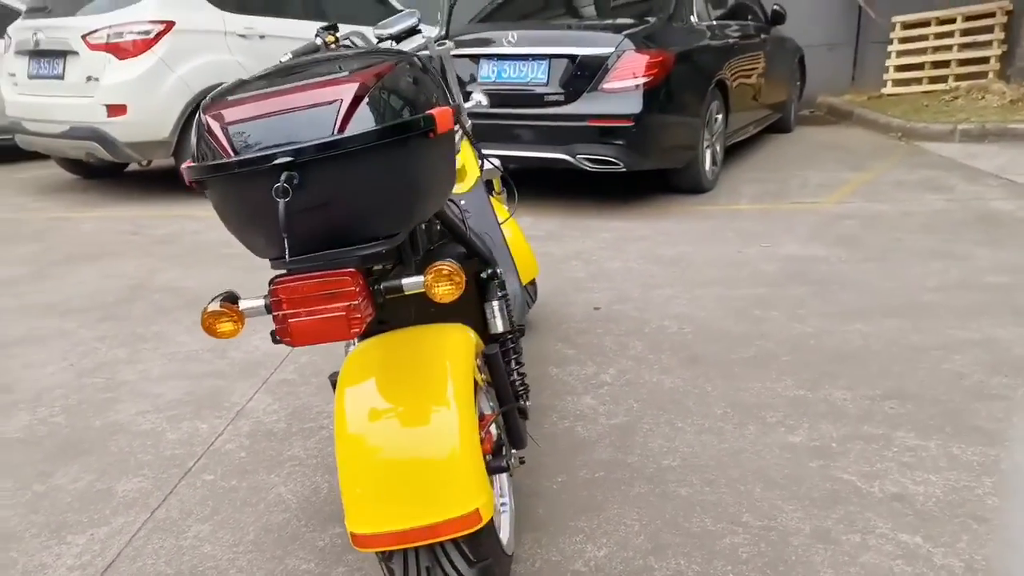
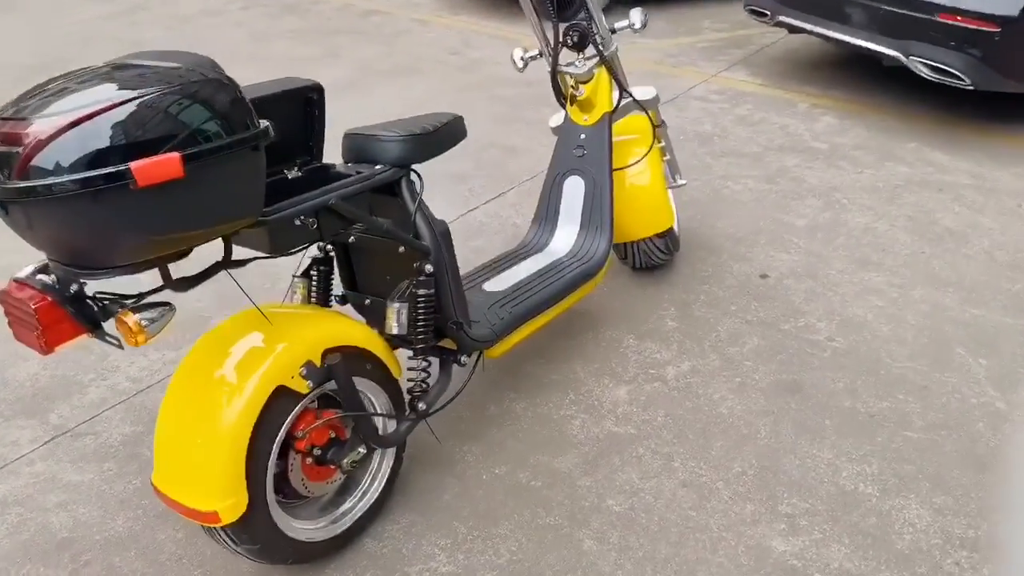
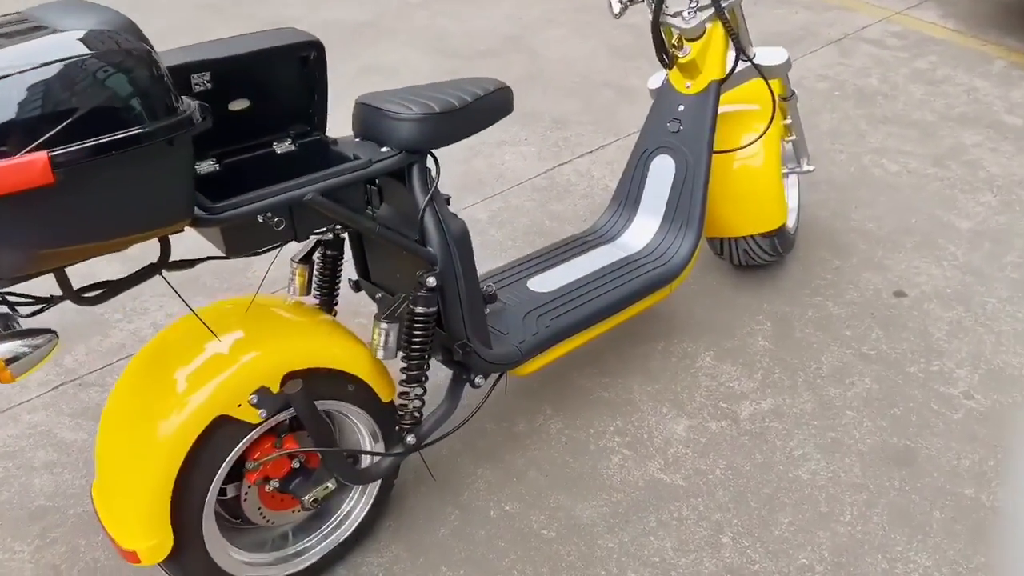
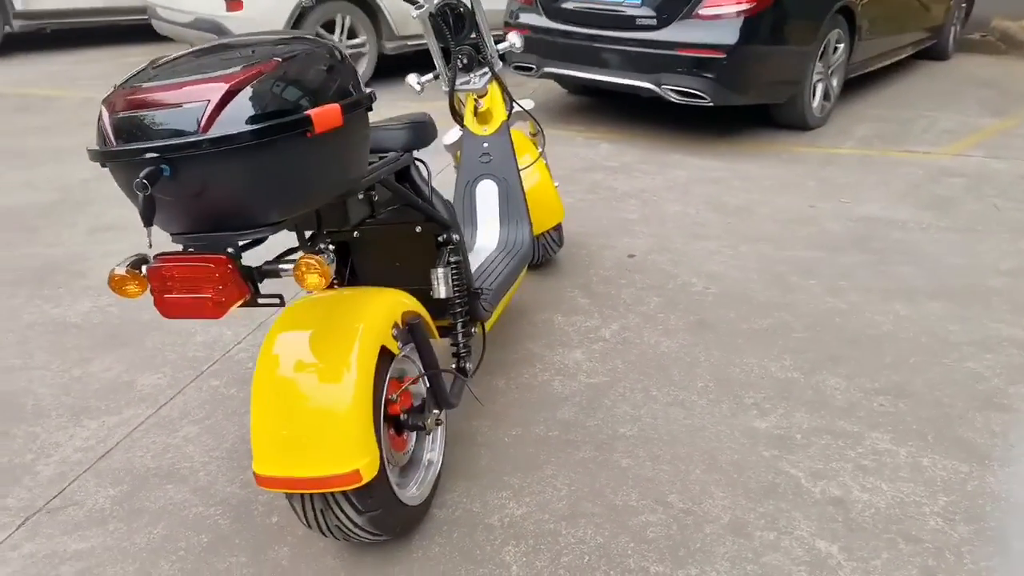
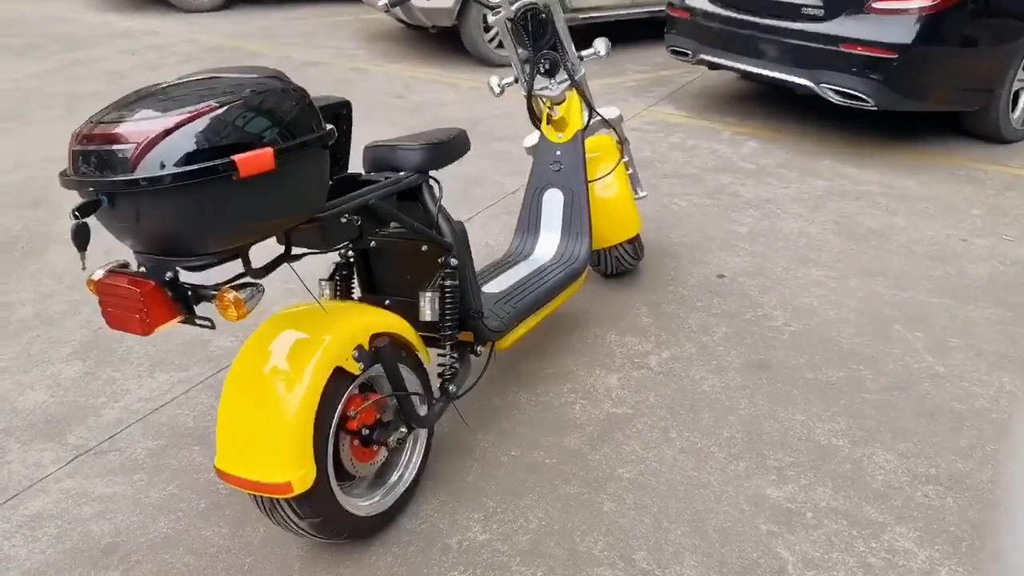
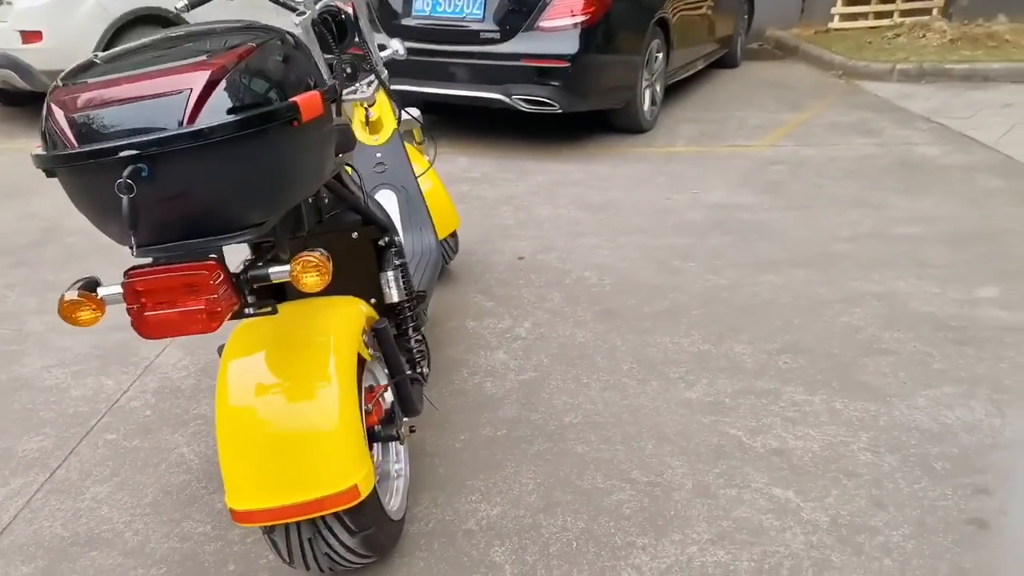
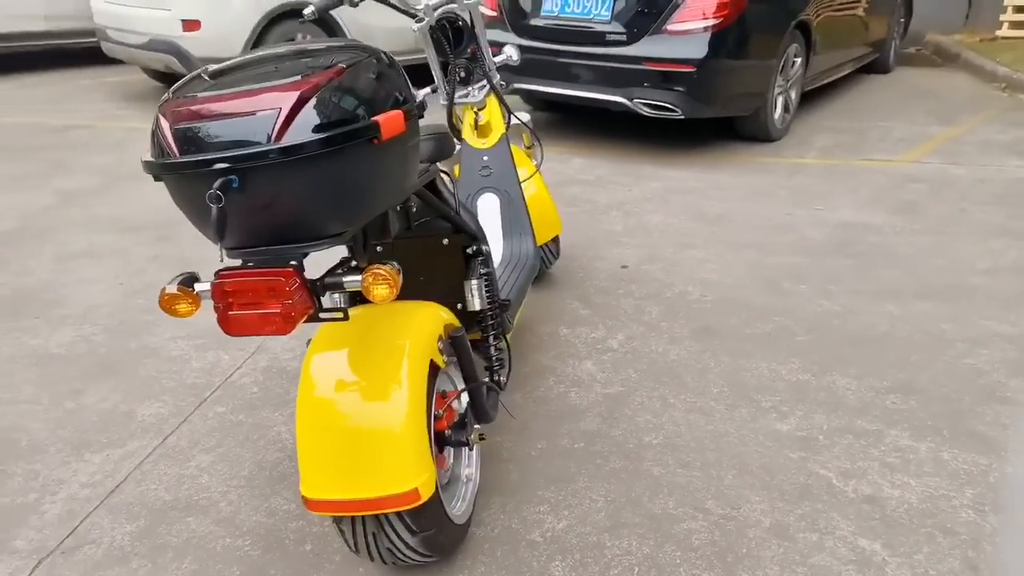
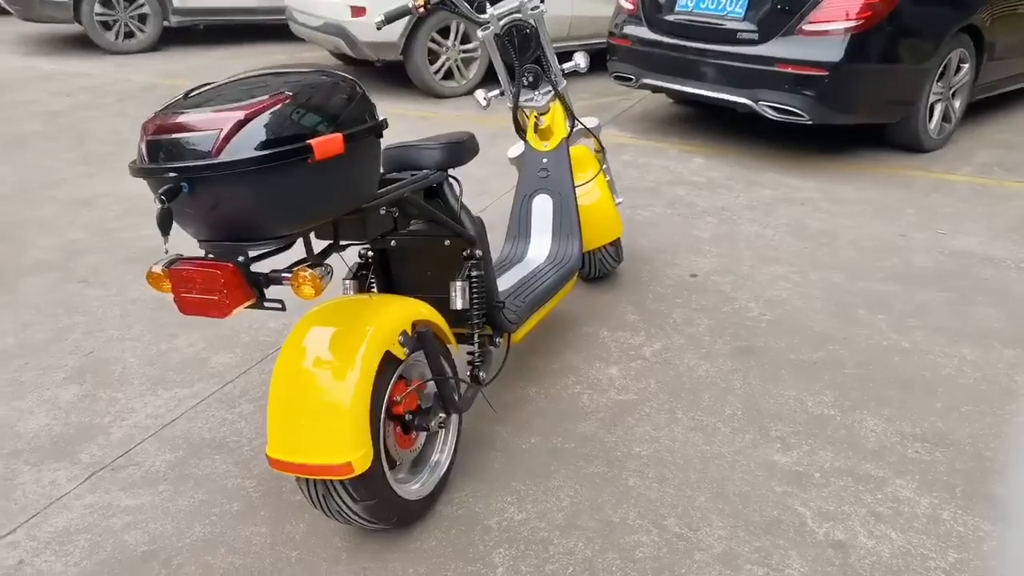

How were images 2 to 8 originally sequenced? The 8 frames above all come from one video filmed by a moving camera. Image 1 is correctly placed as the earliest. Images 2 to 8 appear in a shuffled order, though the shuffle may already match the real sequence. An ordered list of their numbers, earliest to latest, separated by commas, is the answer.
6, 7, 4, 8, 5, 2, 3
